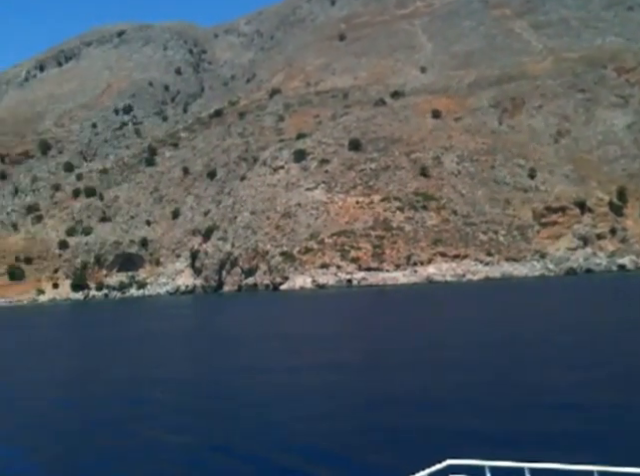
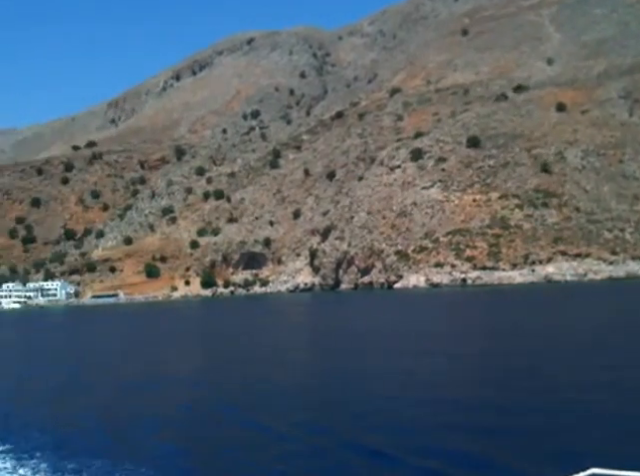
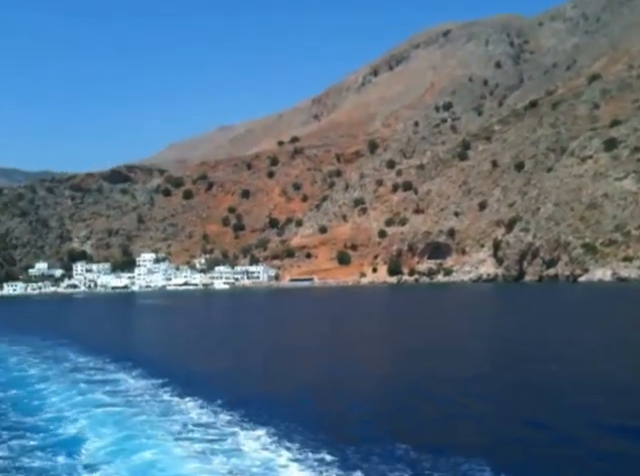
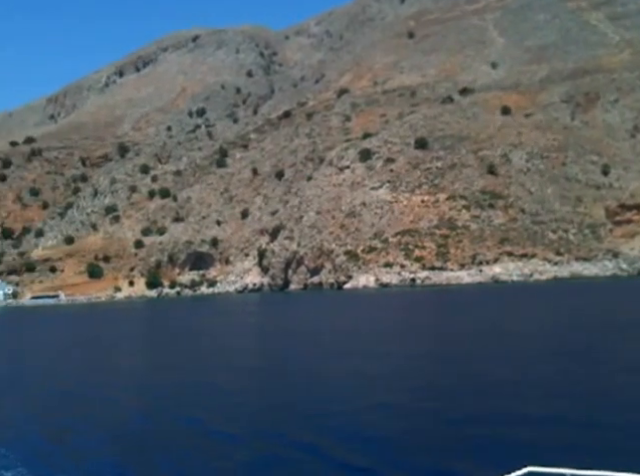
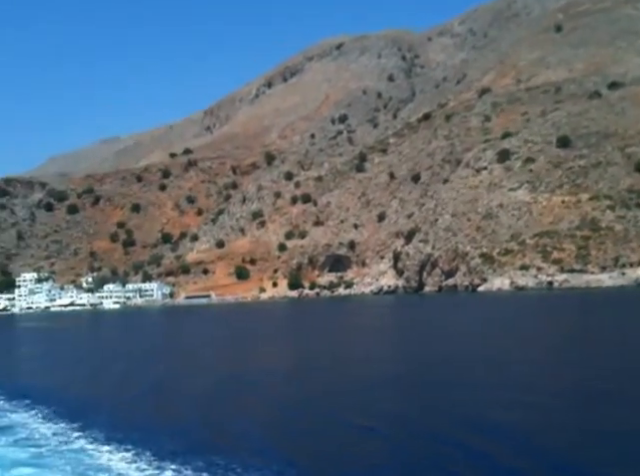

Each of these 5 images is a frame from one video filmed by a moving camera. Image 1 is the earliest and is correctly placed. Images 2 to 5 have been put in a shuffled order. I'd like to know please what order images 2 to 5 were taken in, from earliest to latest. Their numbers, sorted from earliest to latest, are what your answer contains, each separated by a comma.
4, 2, 5, 3
